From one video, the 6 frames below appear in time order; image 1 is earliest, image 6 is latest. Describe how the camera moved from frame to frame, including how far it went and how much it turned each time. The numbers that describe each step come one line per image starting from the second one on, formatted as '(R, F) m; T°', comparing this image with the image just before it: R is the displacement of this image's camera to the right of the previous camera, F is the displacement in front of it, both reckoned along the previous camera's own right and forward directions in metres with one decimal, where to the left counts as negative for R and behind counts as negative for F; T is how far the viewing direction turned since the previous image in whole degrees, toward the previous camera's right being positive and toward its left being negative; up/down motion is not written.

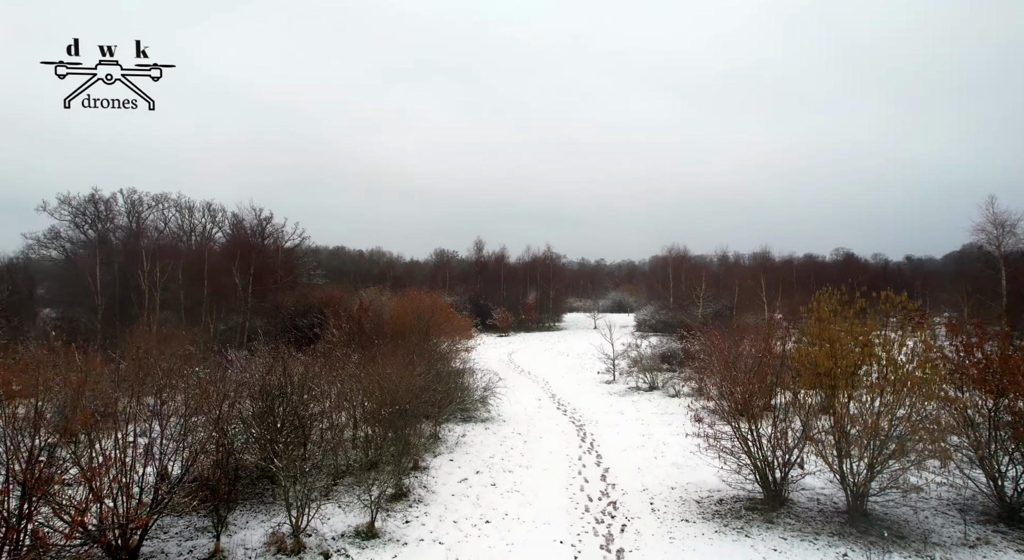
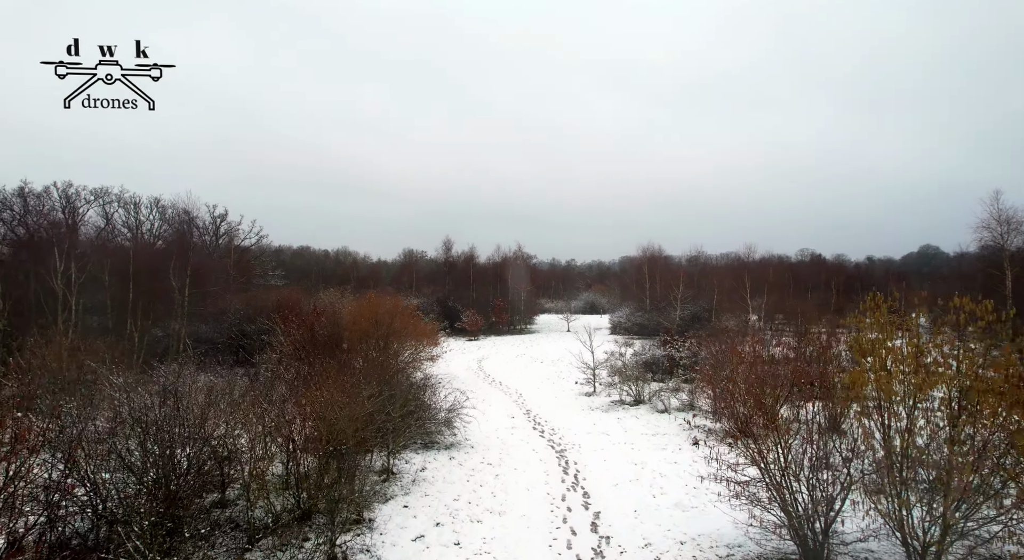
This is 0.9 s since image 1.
(0.0, +2.3) m; +3°
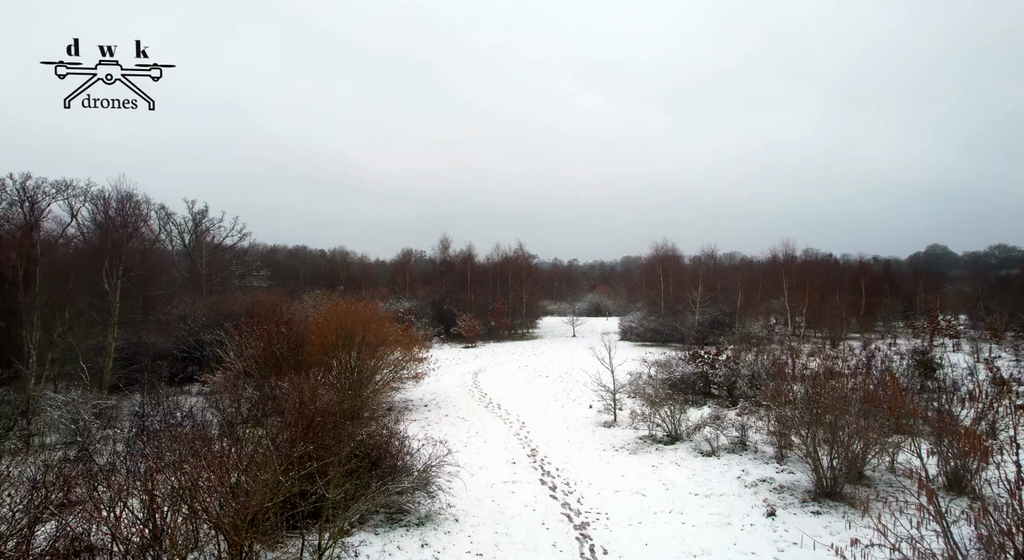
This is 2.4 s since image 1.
(0.0, +4.0) m; 0°
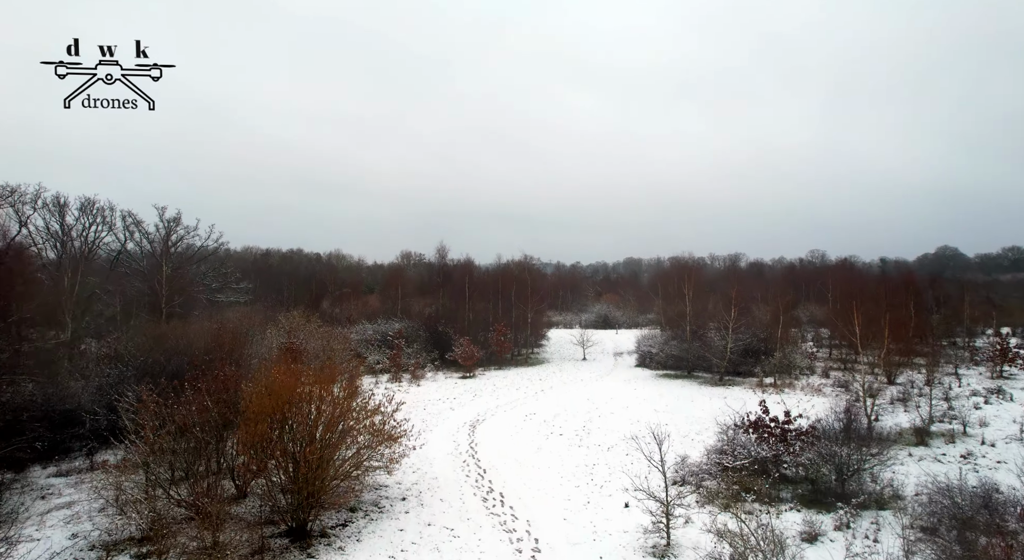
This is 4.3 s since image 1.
(-0.1, +5.1) m; 0°
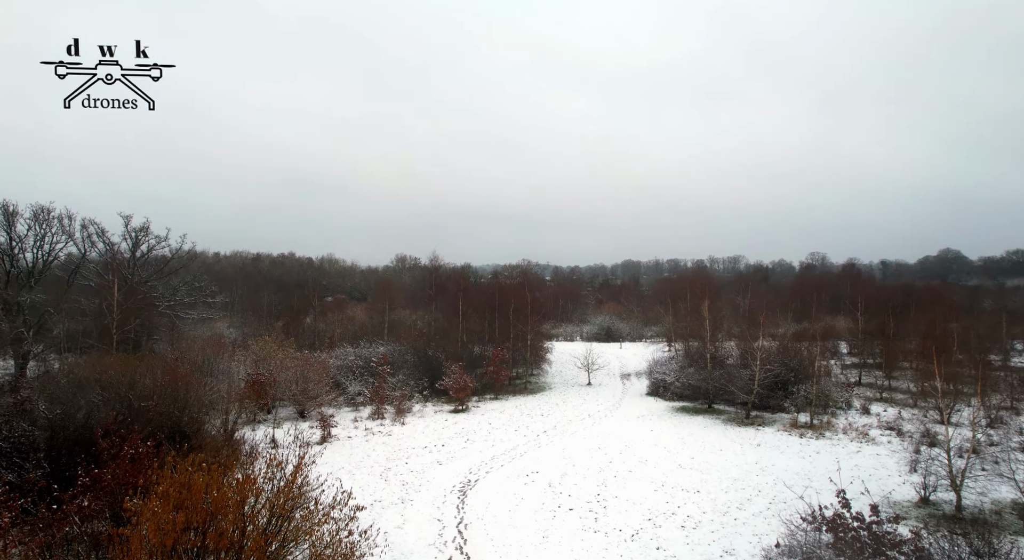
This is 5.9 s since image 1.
(-0.1, +4.1) m; 0°
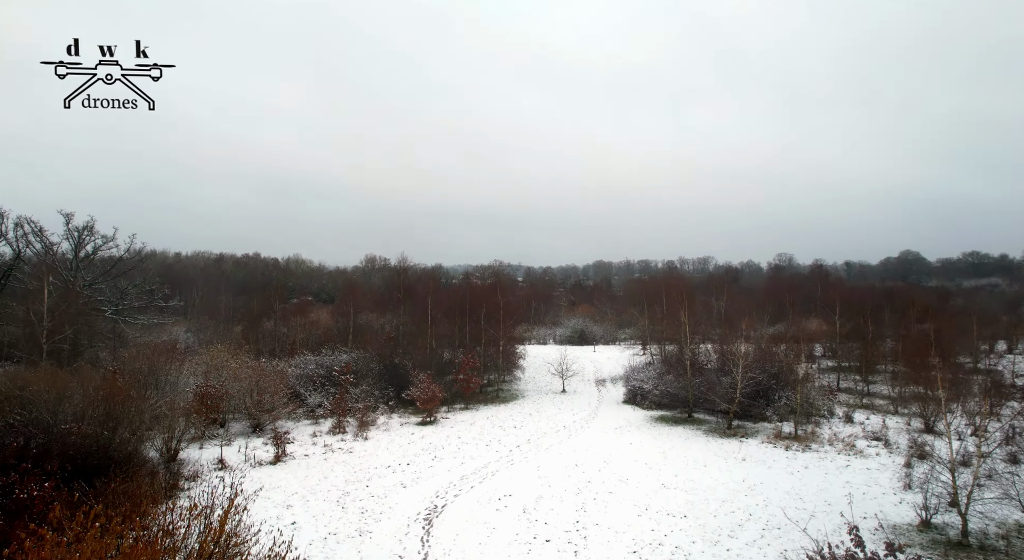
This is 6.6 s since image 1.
(0.0, +1.7) m; +3°
